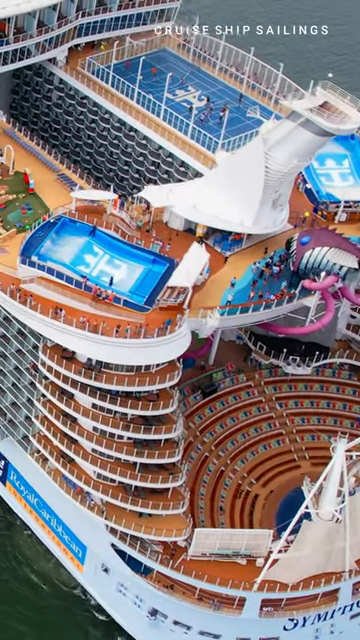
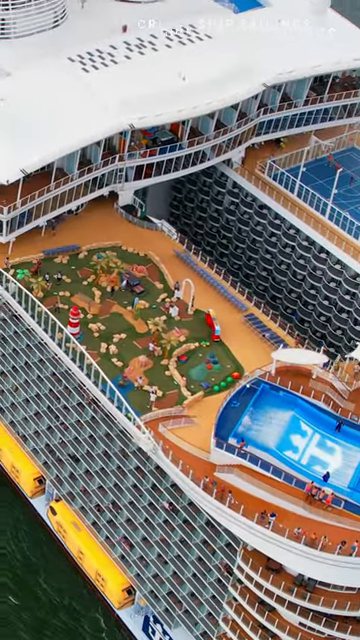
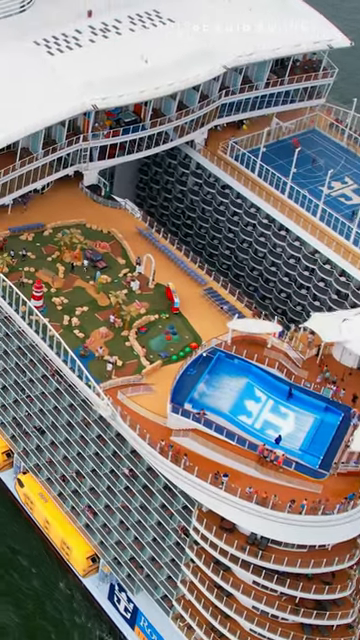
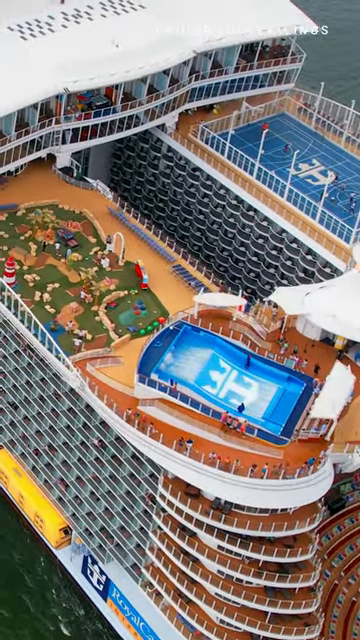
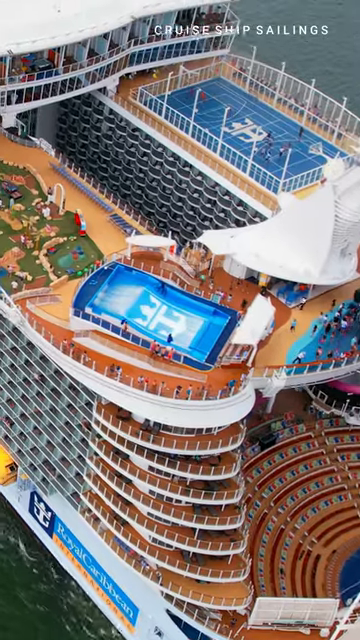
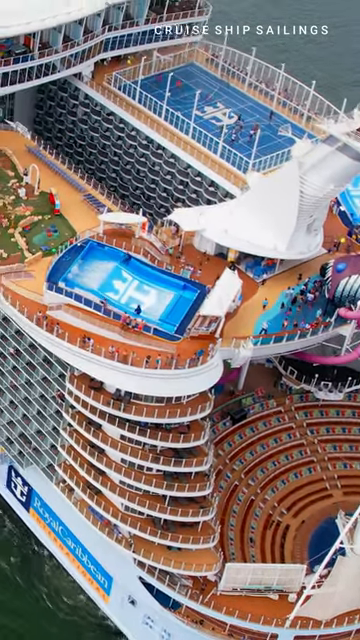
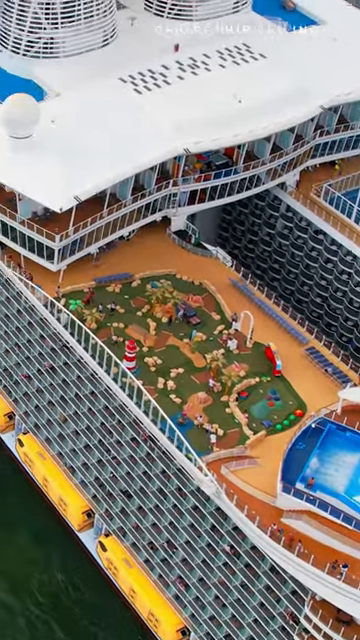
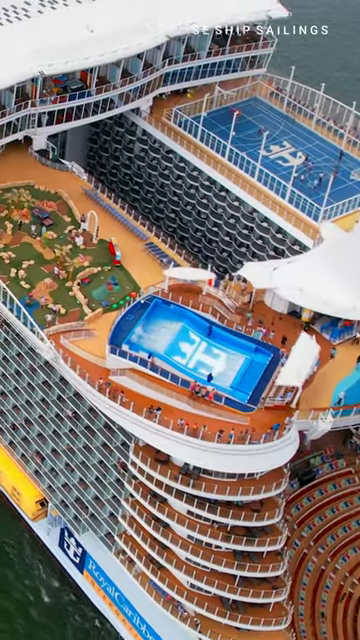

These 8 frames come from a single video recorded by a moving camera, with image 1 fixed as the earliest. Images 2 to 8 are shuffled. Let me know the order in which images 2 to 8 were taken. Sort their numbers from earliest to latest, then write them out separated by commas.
6, 5, 8, 4, 3, 2, 7
